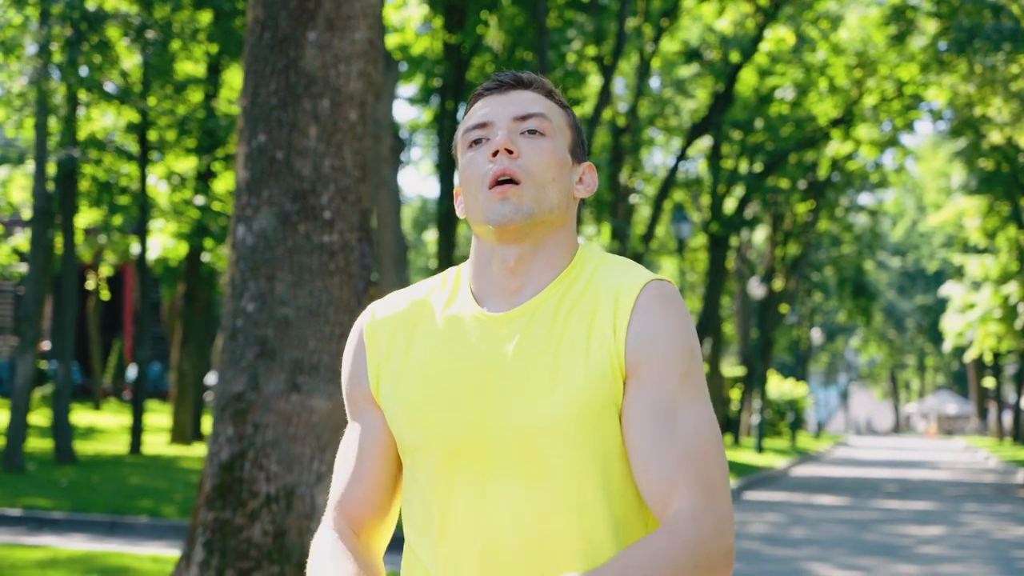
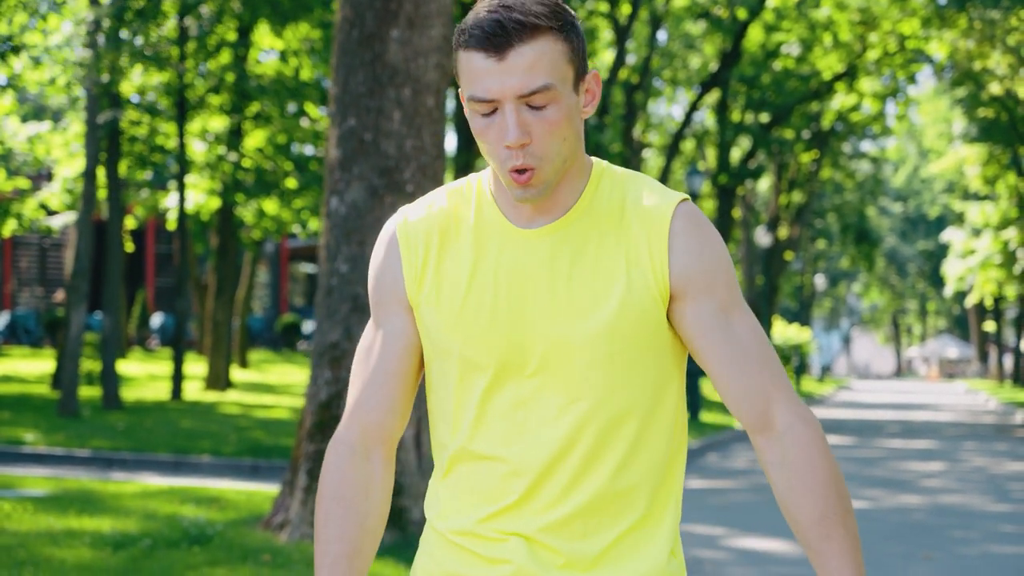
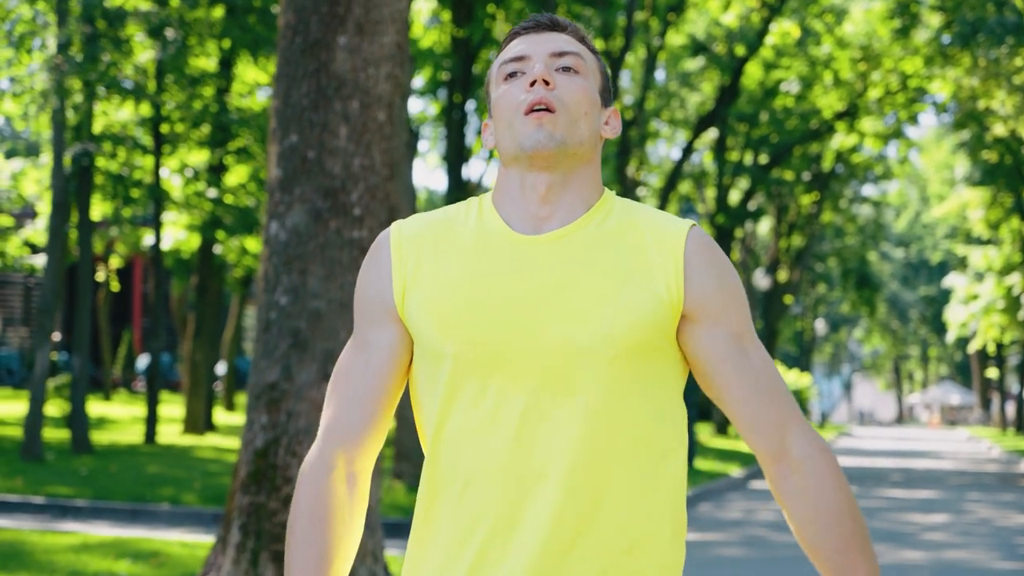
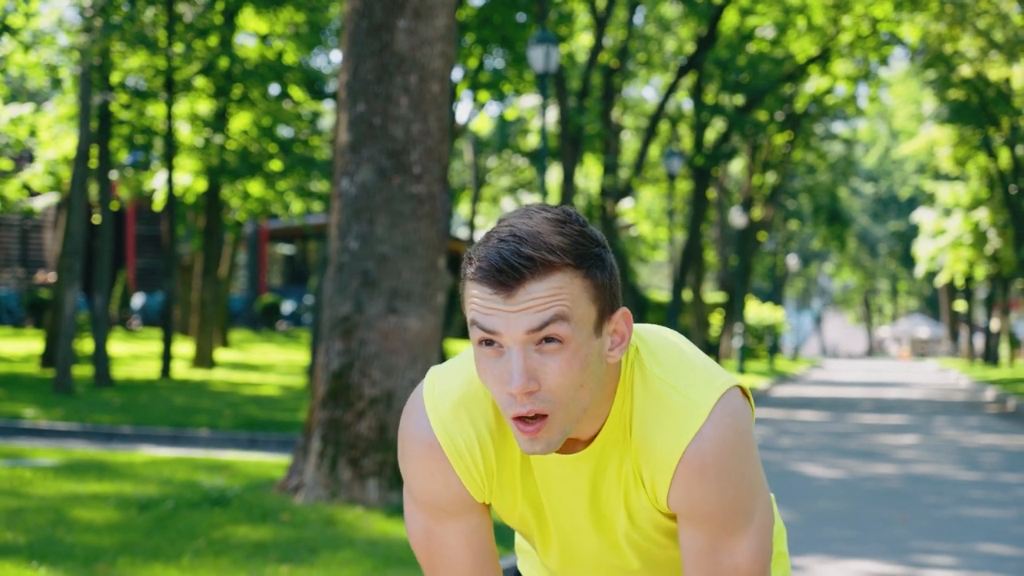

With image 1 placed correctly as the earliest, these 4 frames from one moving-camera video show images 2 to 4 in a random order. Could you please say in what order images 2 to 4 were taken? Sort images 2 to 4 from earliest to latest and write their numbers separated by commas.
3, 2, 4
